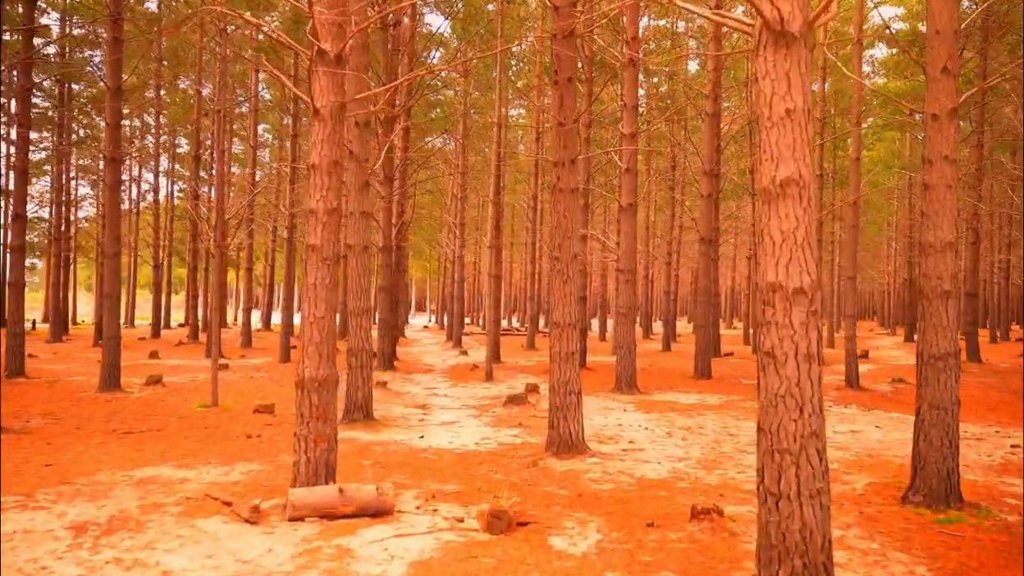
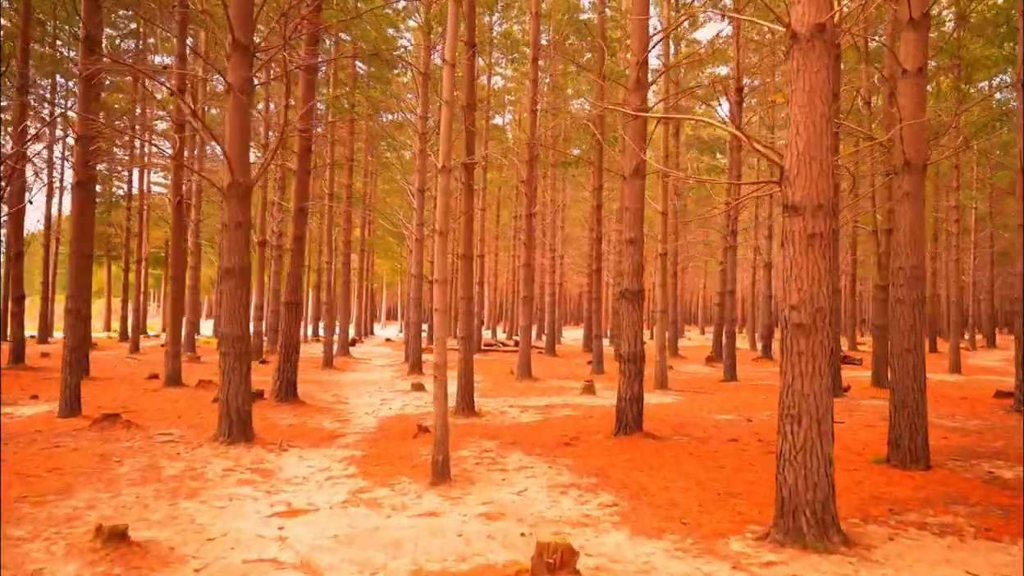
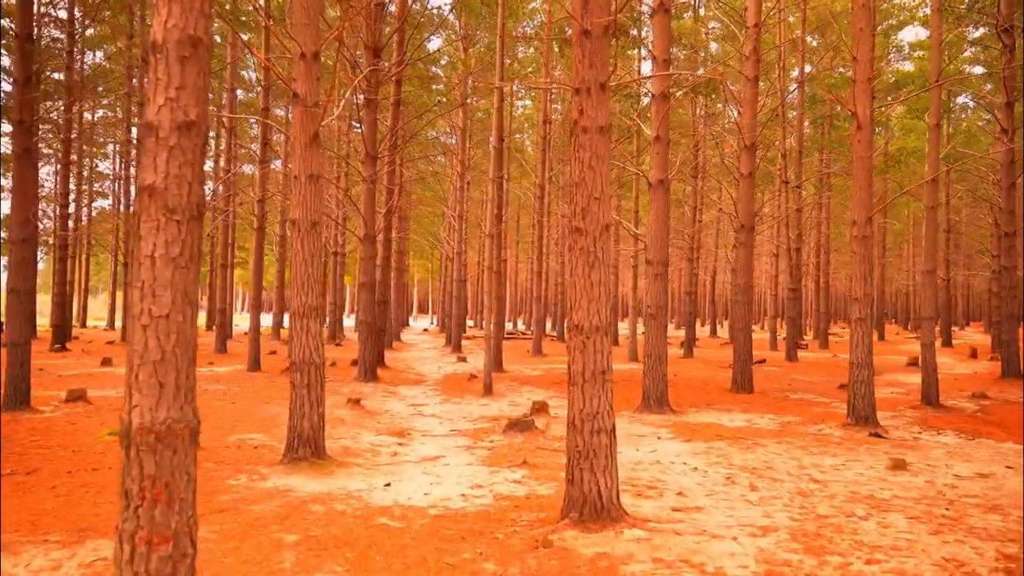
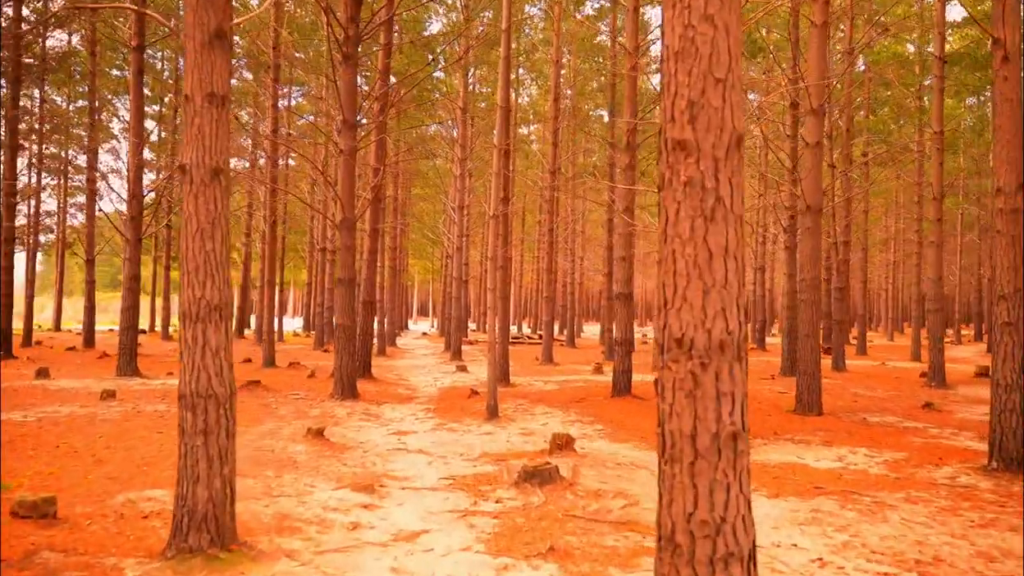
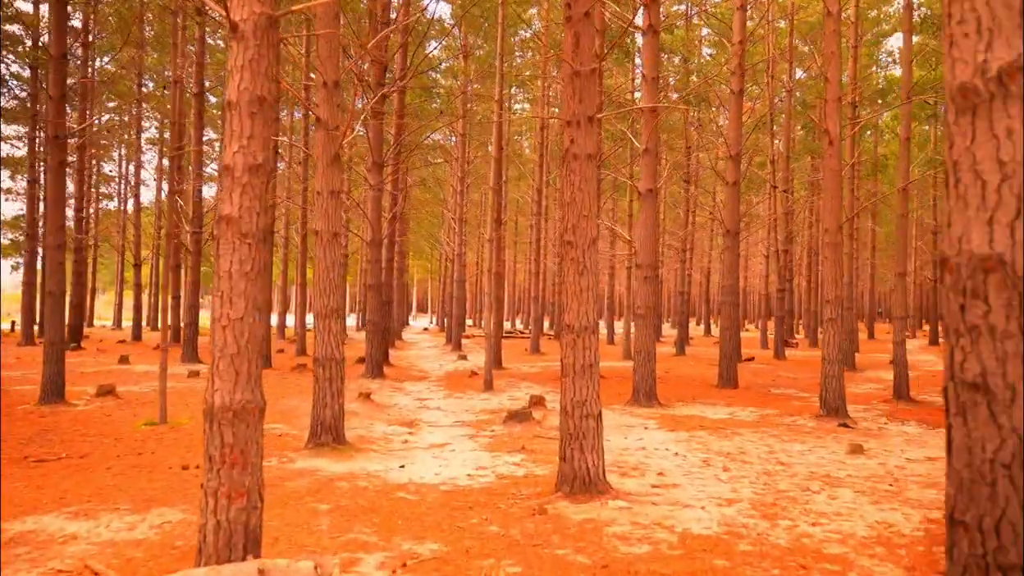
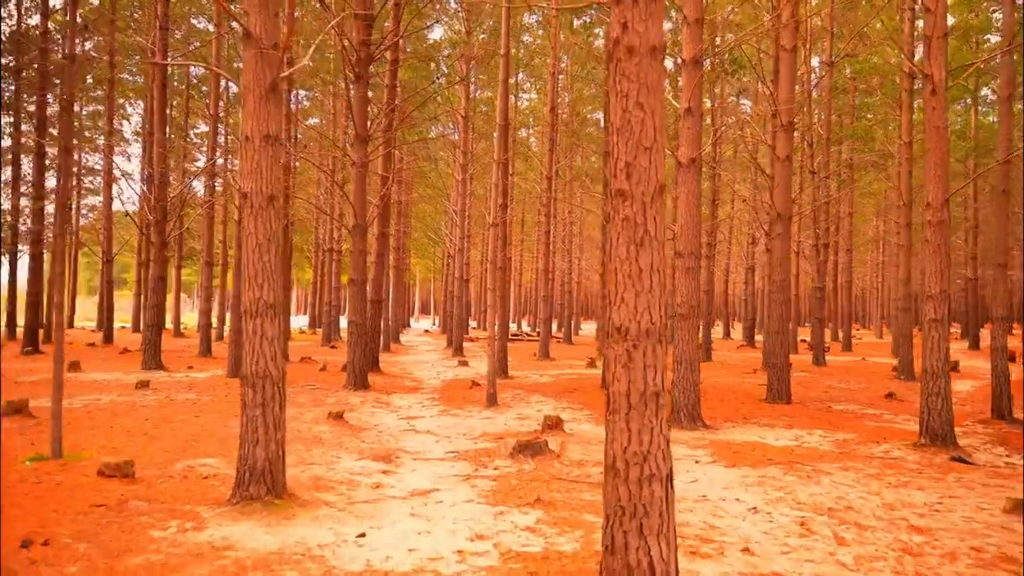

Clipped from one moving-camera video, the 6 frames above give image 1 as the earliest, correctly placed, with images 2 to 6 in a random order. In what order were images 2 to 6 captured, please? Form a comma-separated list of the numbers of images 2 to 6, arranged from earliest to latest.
5, 3, 6, 4, 2
